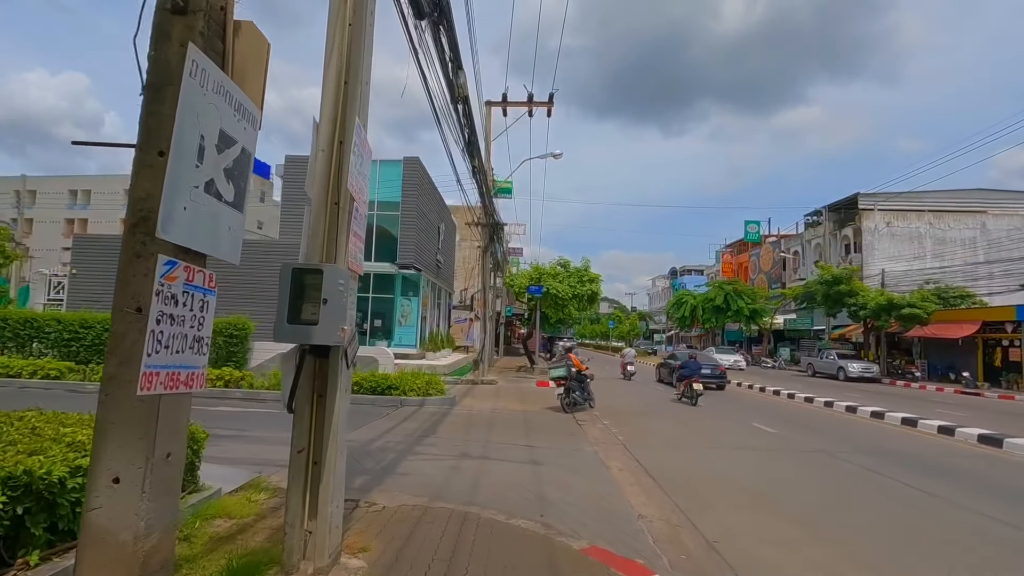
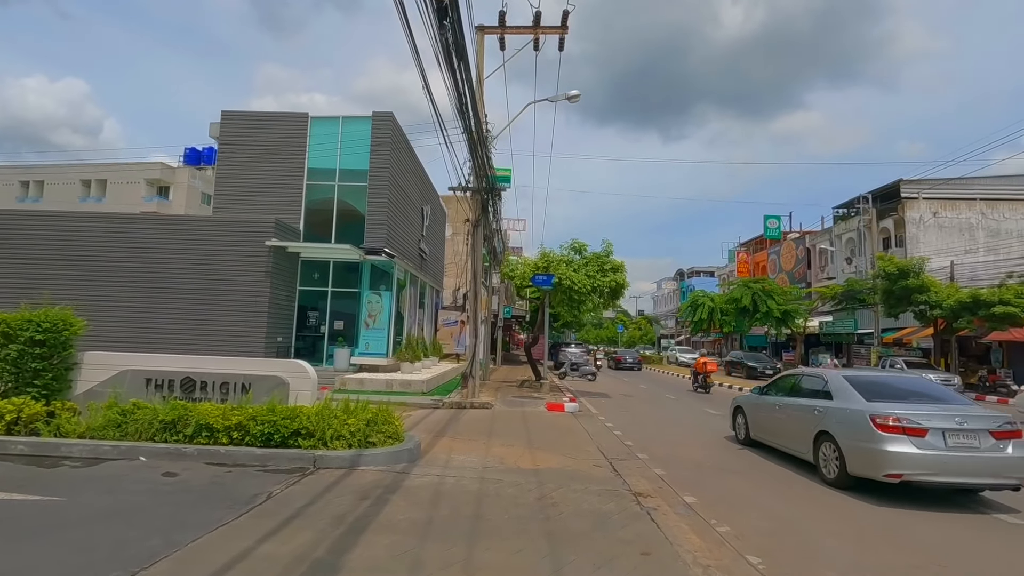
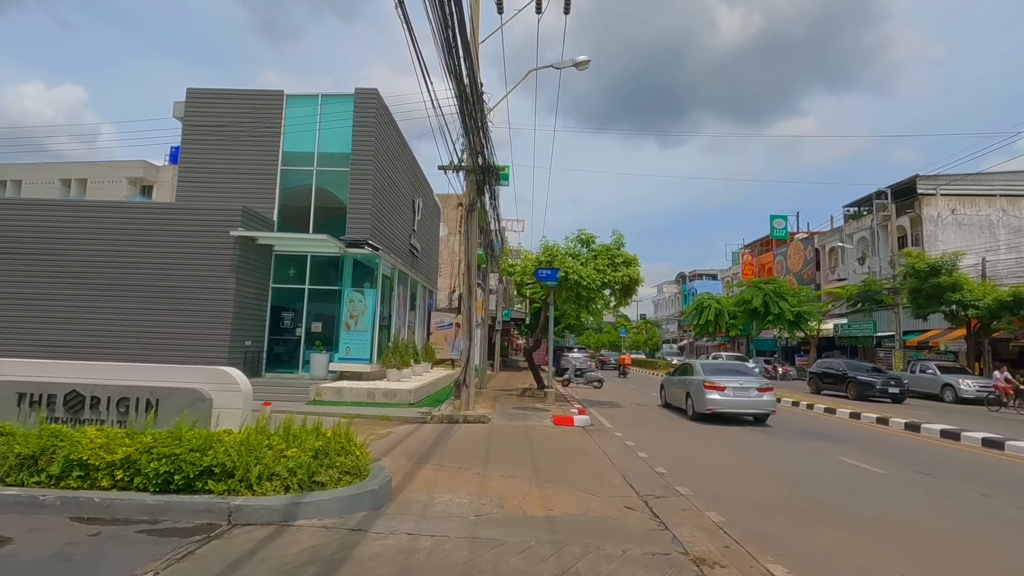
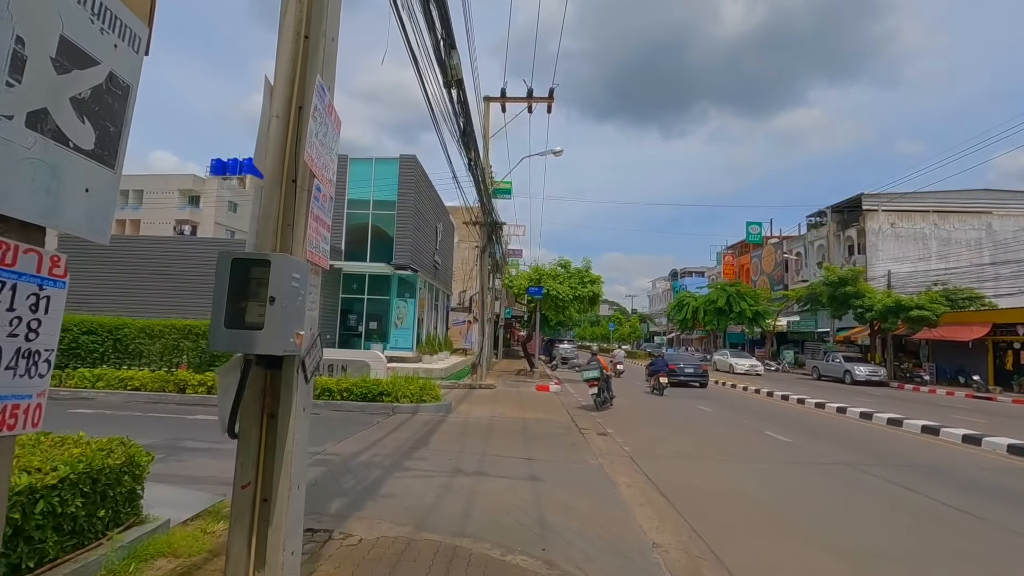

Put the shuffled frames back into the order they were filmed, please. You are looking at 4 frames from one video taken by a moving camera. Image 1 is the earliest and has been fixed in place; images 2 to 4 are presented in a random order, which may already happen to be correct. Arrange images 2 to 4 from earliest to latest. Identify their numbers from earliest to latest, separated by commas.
4, 2, 3
